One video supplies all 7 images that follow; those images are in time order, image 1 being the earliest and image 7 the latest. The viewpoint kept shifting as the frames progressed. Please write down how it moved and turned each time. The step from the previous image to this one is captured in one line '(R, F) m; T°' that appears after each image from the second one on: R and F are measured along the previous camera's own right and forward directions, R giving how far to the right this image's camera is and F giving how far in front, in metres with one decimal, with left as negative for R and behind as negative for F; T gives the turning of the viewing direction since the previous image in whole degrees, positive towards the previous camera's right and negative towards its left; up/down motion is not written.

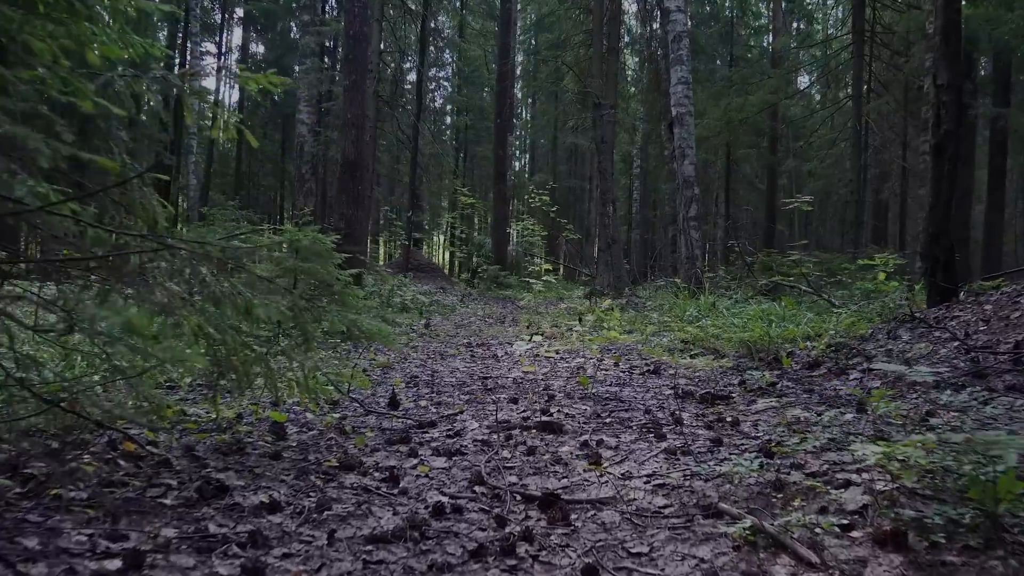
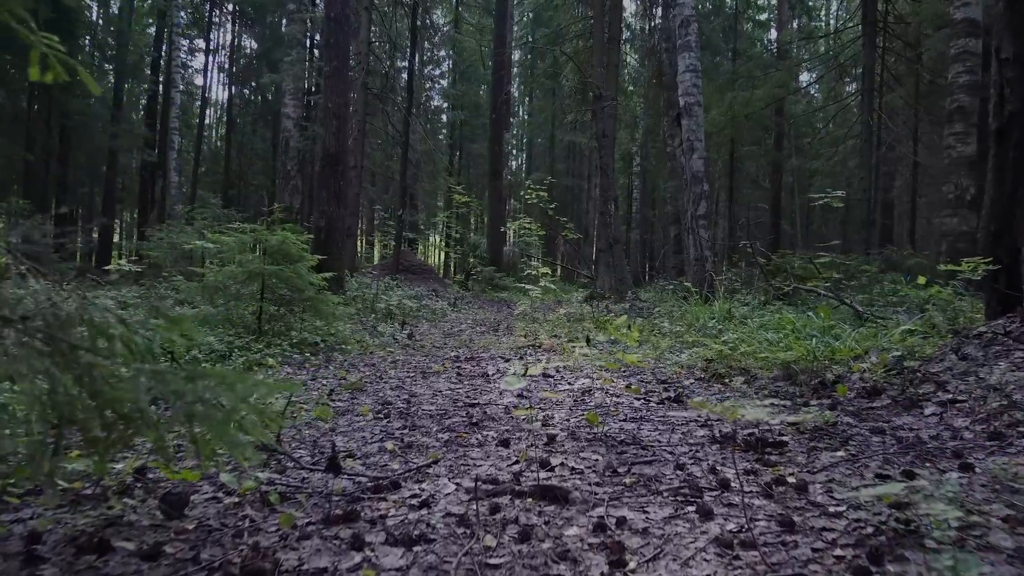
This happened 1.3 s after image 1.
(0.0, +0.8) m; 0°
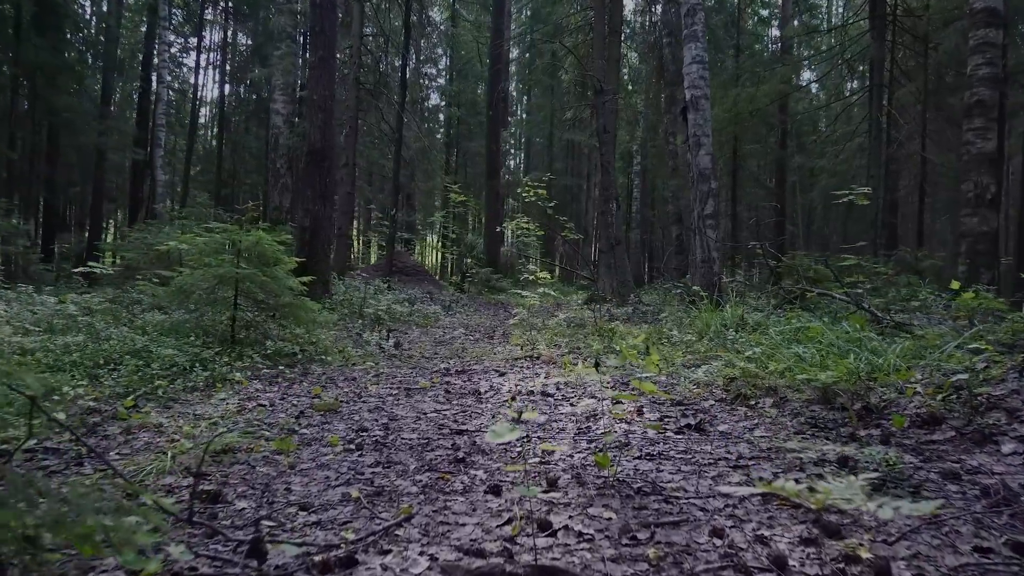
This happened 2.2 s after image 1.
(0.0, +0.5) m; 0°
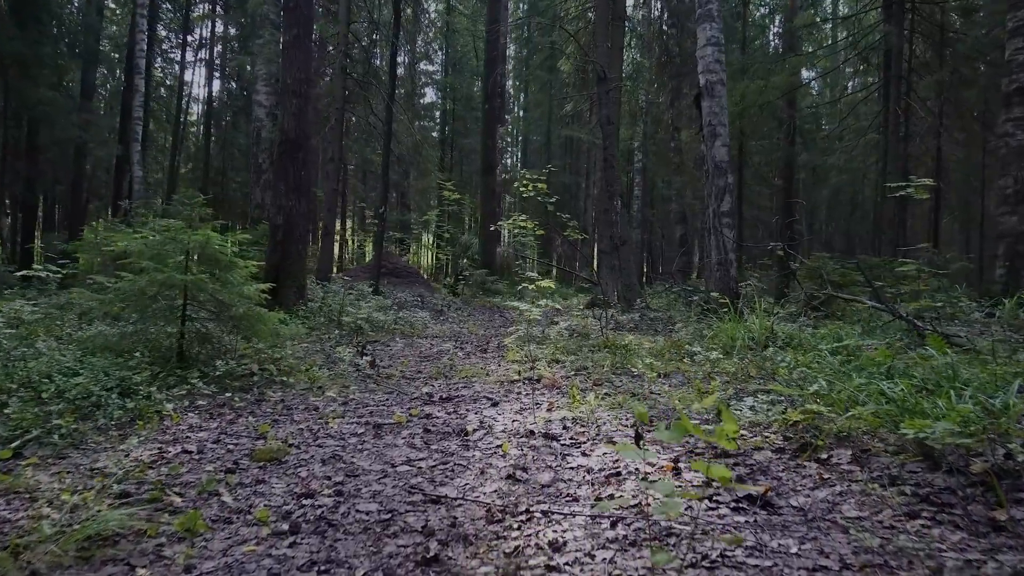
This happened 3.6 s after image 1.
(0.0, +0.9) m; 0°
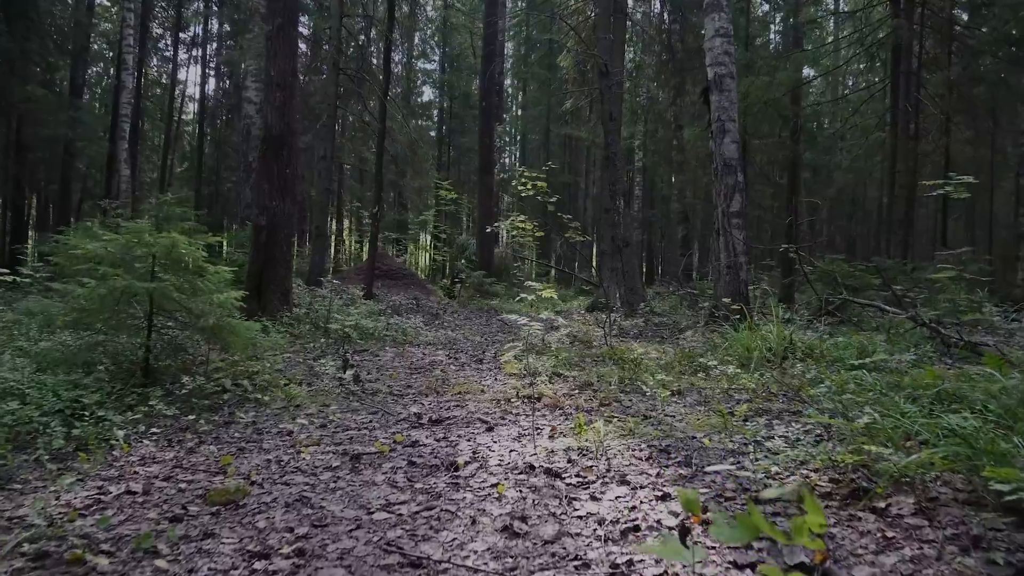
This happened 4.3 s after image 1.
(0.0, +0.5) m; 0°
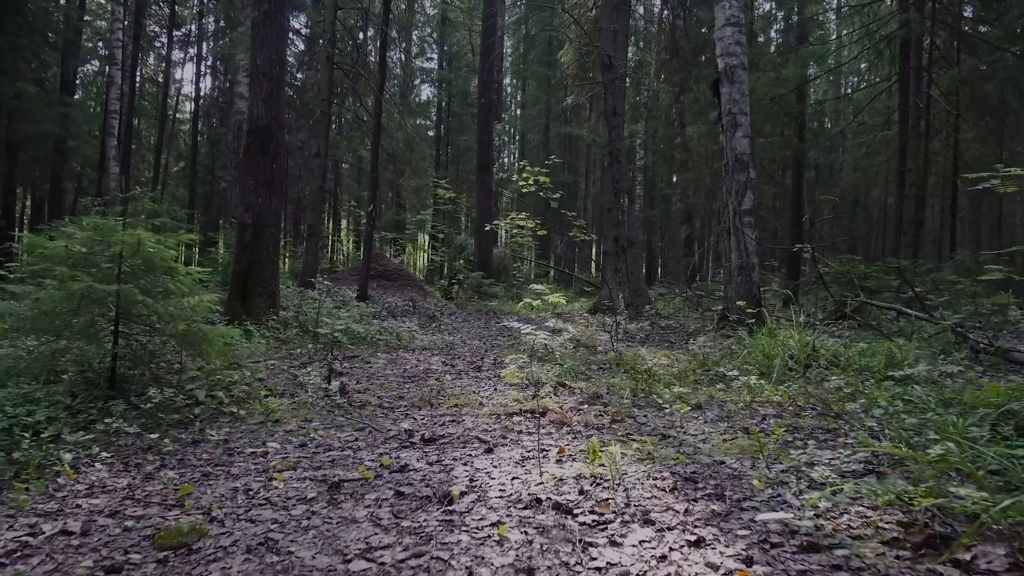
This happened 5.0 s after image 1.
(0.0, +0.4) m; 0°
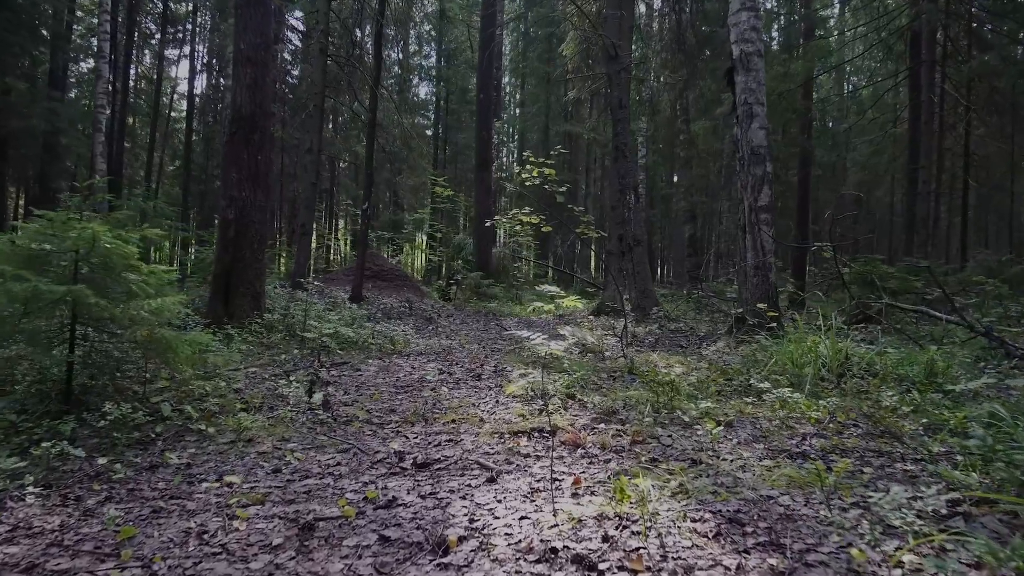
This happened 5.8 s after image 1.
(0.0, +0.5) m; 0°
